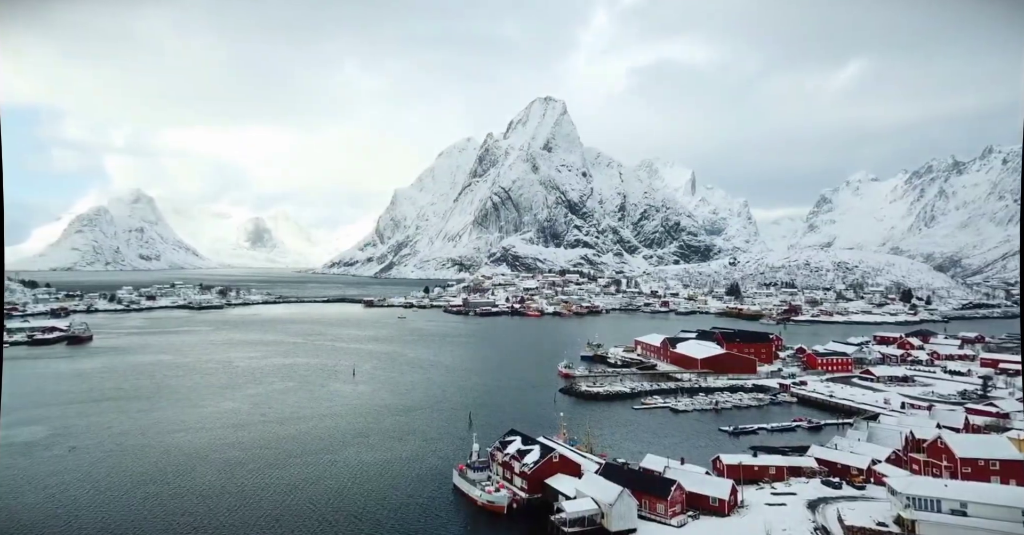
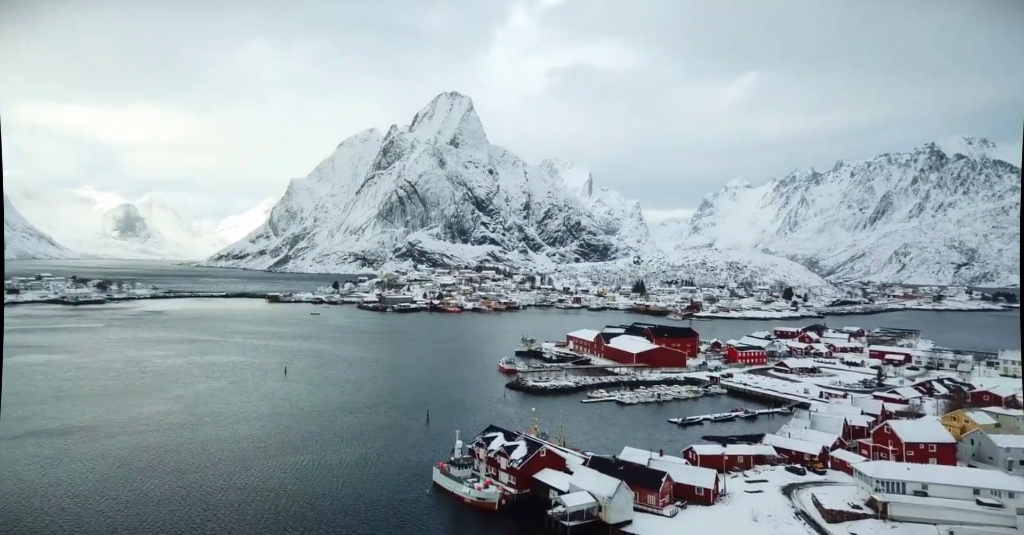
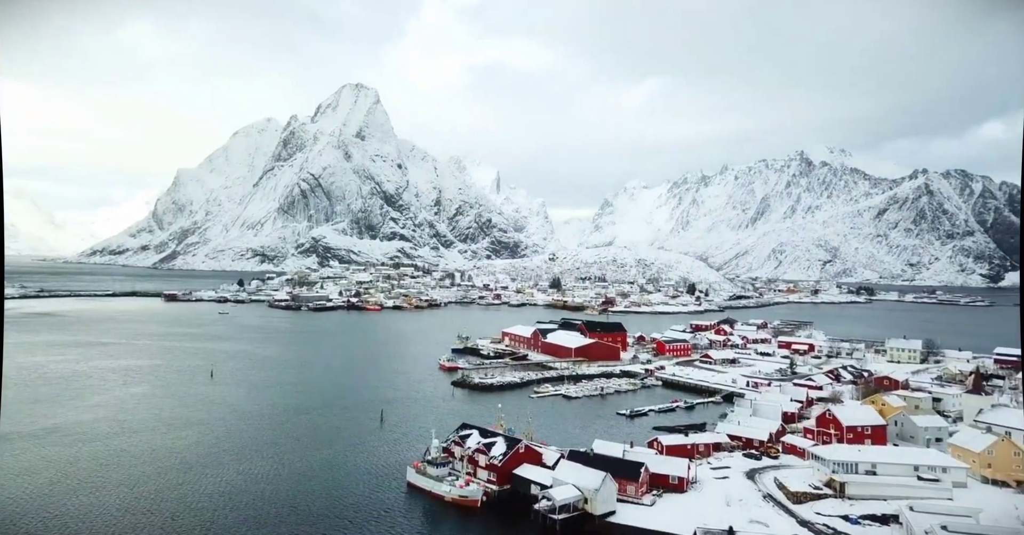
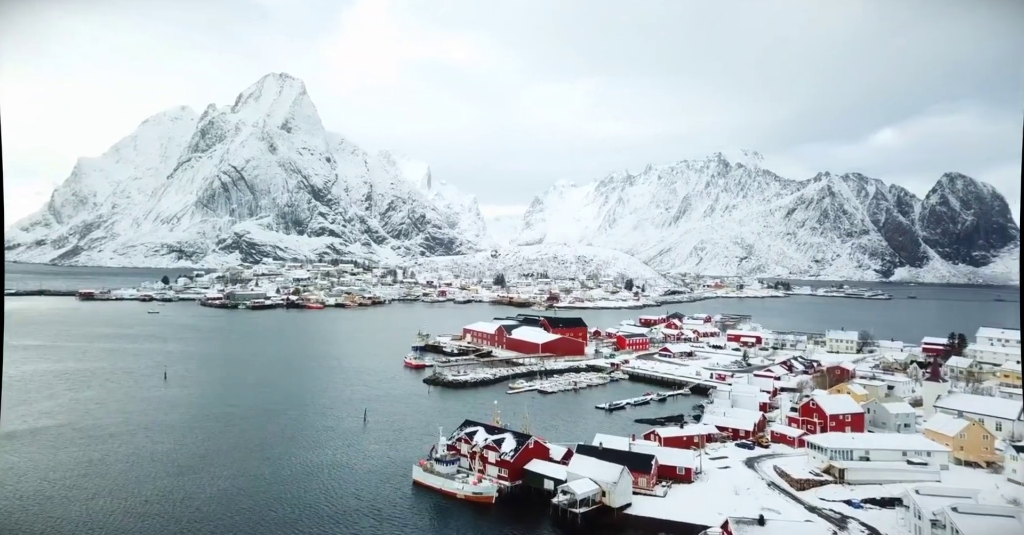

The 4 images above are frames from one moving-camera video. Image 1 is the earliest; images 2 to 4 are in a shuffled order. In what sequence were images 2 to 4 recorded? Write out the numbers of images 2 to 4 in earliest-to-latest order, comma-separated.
2, 3, 4
